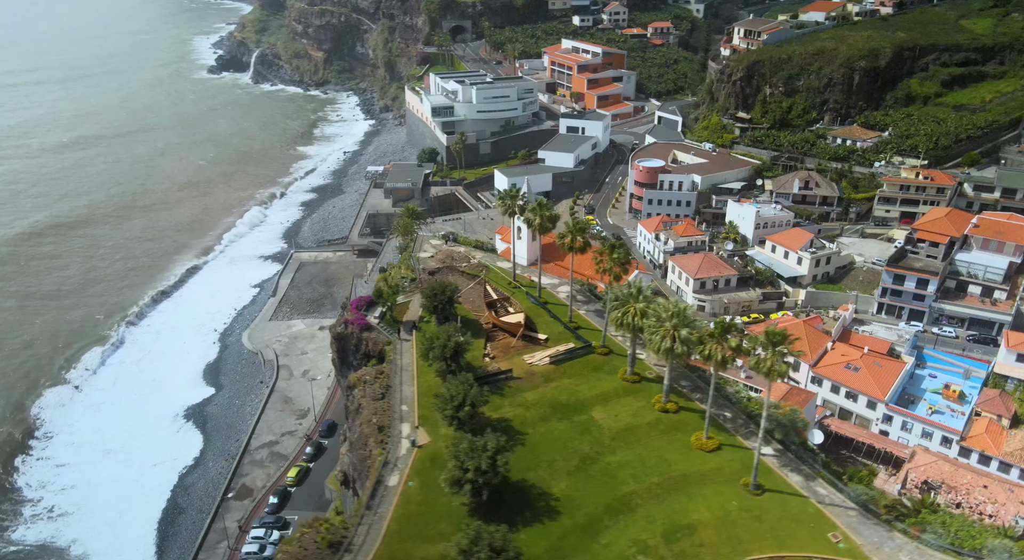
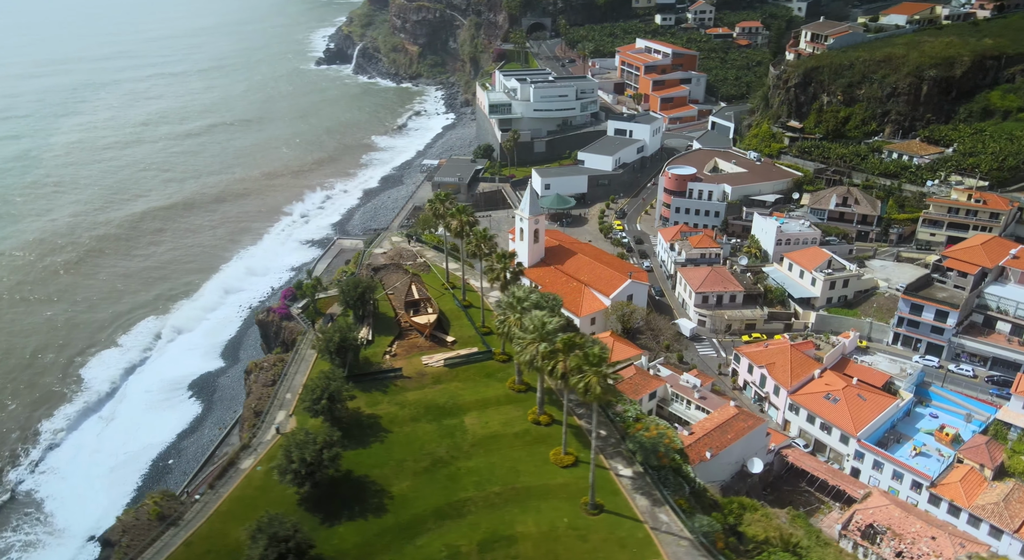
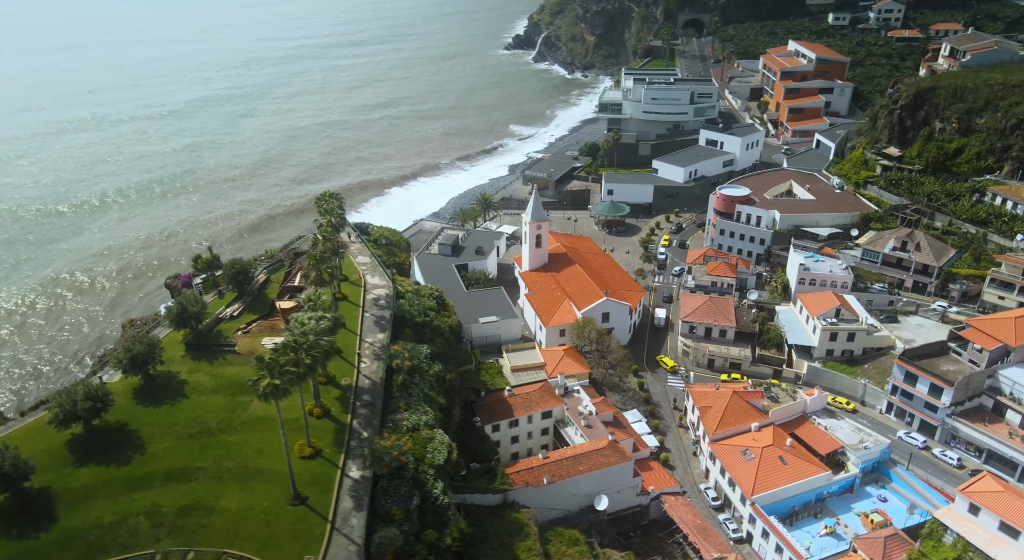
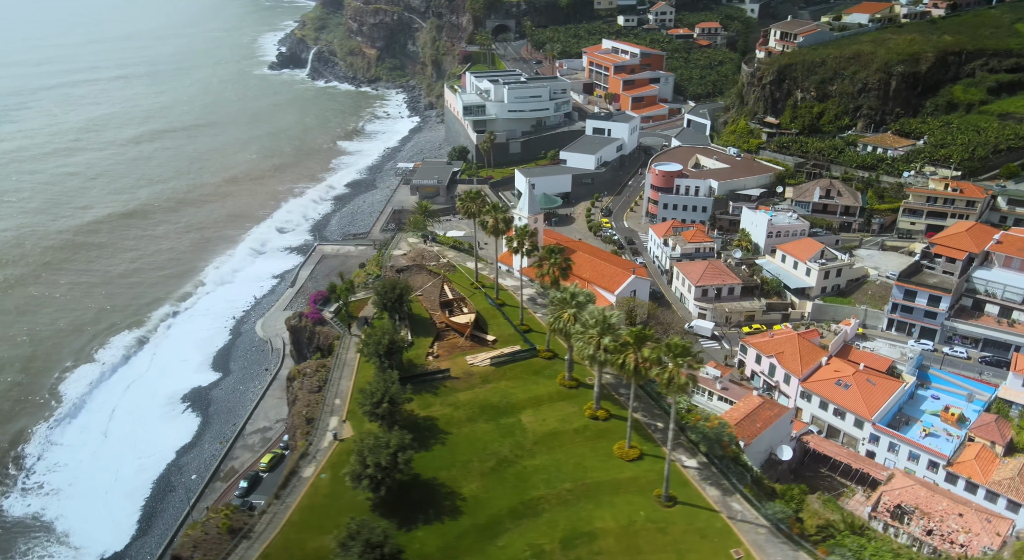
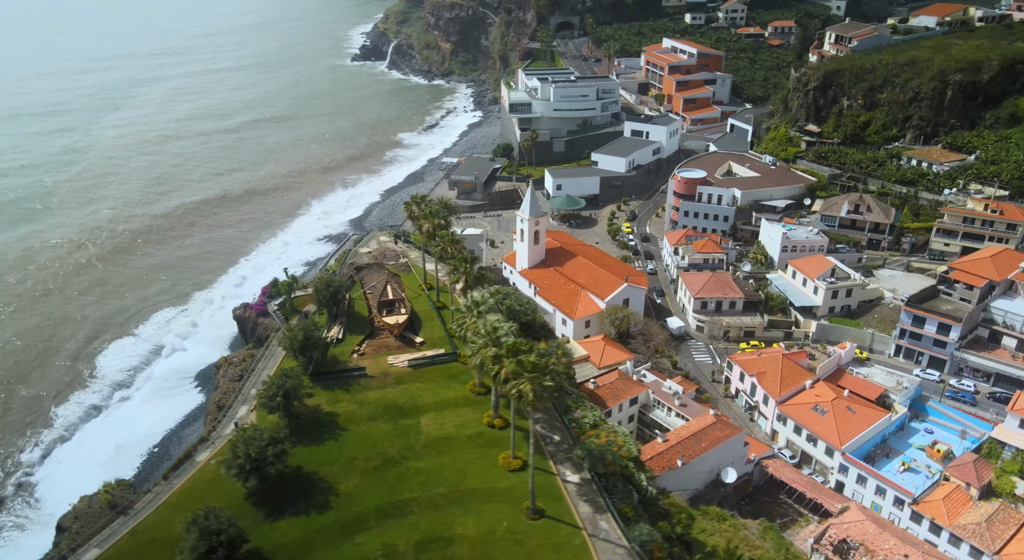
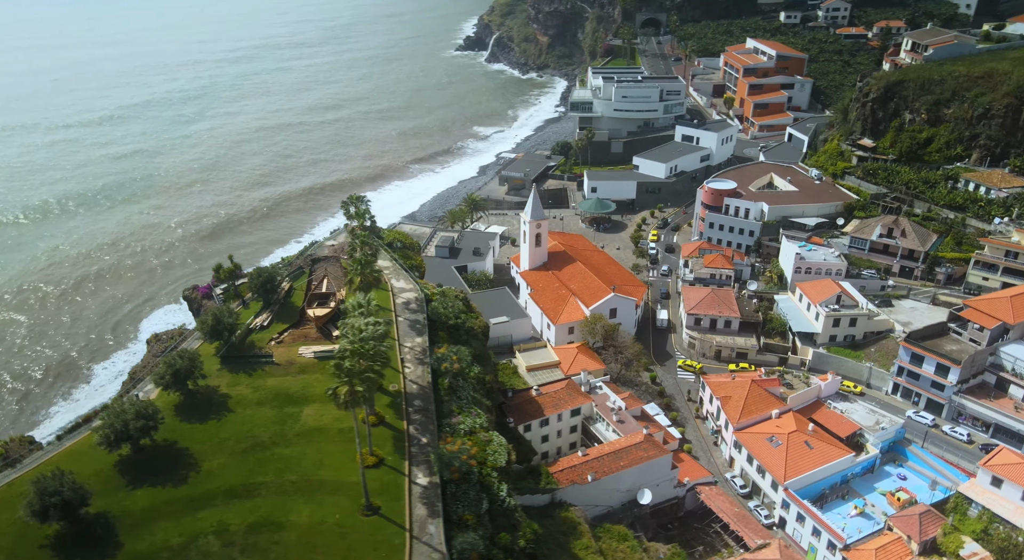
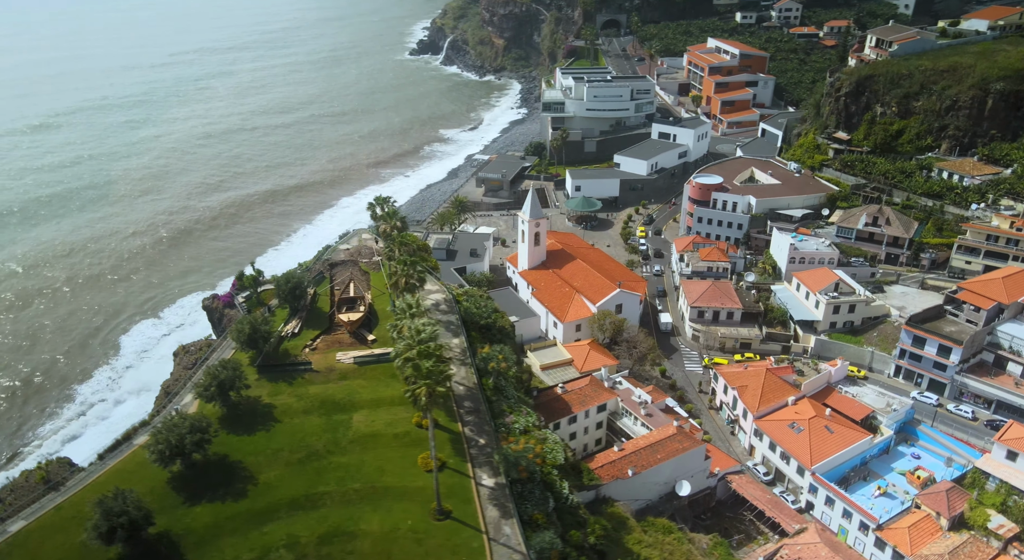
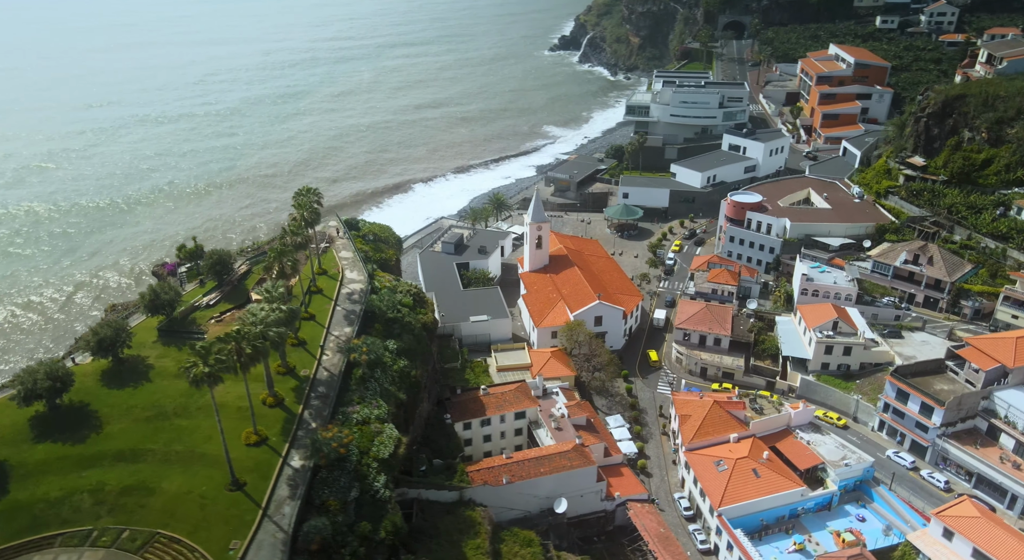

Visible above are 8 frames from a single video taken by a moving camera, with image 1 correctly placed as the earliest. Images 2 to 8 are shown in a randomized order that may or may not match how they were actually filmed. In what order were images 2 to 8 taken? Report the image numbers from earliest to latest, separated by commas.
4, 2, 5, 7, 6, 3, 8
